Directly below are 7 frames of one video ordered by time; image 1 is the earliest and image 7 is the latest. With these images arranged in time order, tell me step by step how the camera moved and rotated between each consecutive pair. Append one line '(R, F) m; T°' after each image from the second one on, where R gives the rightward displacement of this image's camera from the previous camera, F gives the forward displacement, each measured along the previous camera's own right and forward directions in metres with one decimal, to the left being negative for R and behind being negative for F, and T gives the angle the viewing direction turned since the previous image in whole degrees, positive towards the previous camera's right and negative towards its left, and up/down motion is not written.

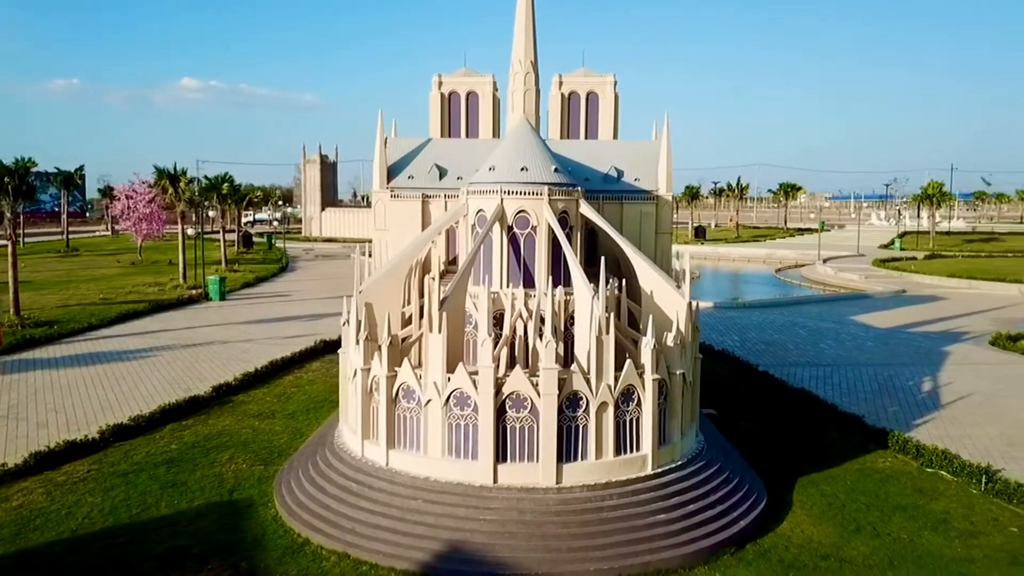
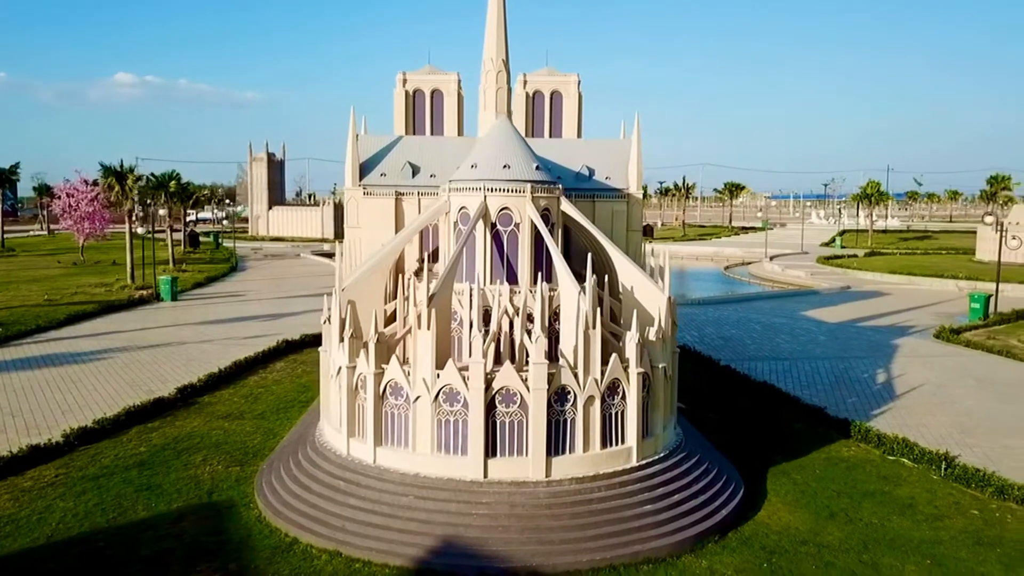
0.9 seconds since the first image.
(-0.7, -0.1) m; +4°
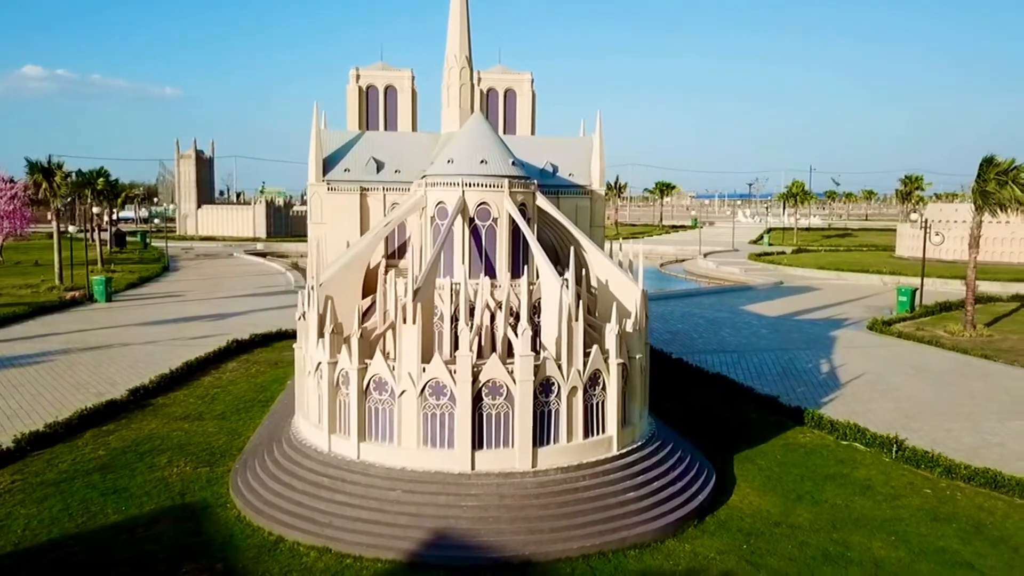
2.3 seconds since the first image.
(-0.9, -0.1) m; +5°
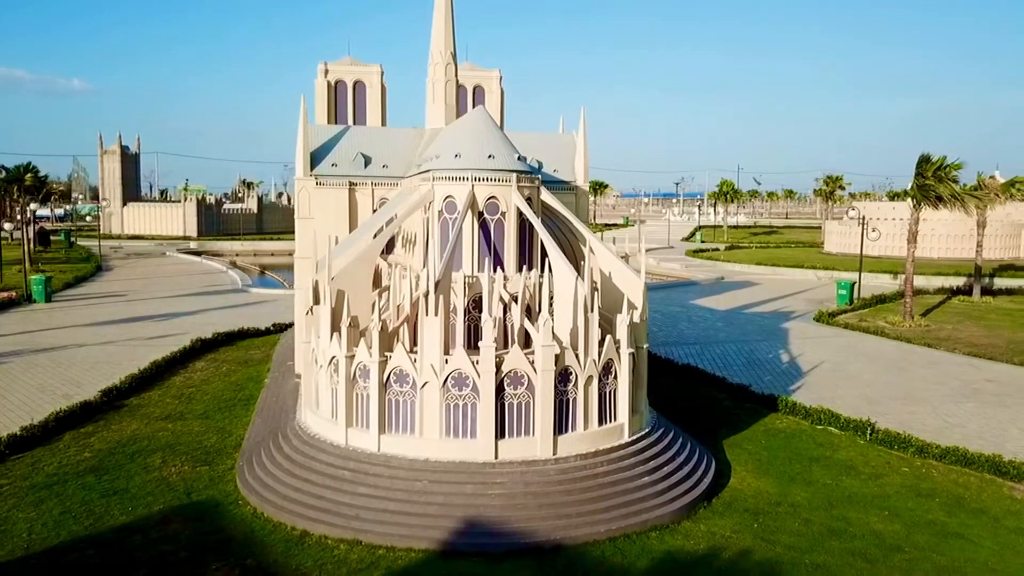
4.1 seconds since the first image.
(-1.7, -0.2) m; +5°
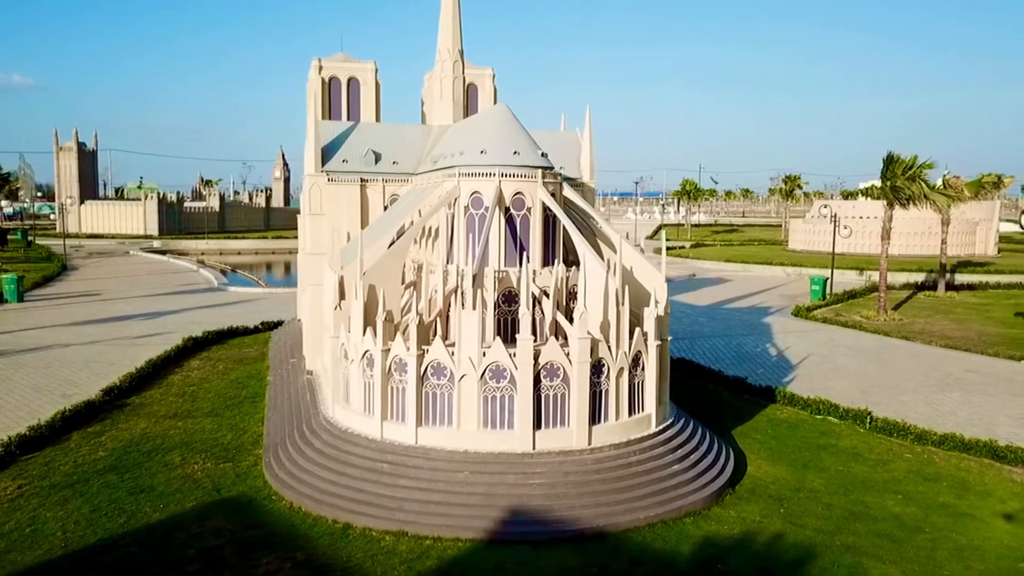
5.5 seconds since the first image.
(-1.4, -0.2) m; +3°
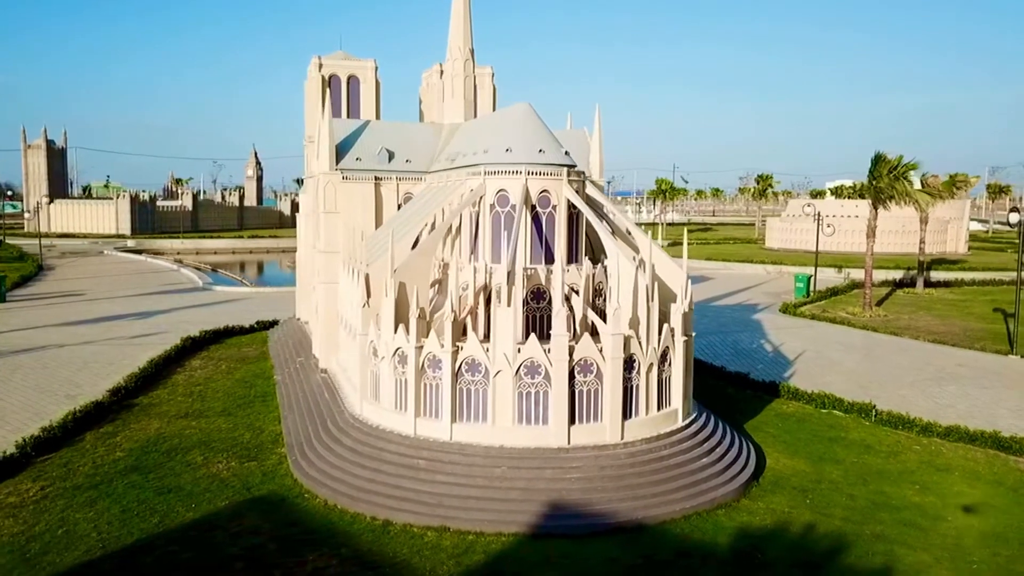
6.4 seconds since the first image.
(-1.2, -0.1) m; +2°
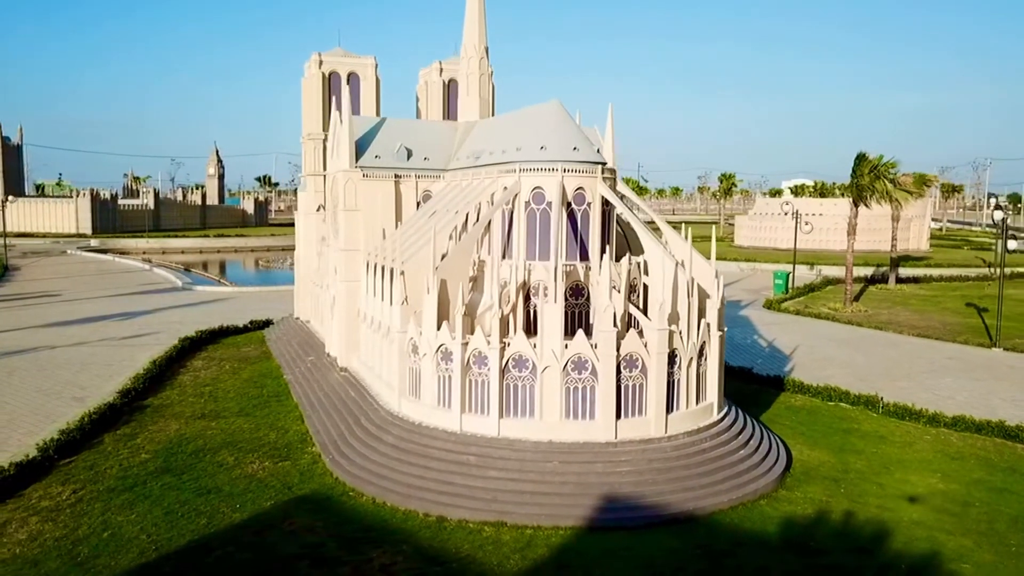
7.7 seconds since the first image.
(-1.6, -0.1) m; +3°
